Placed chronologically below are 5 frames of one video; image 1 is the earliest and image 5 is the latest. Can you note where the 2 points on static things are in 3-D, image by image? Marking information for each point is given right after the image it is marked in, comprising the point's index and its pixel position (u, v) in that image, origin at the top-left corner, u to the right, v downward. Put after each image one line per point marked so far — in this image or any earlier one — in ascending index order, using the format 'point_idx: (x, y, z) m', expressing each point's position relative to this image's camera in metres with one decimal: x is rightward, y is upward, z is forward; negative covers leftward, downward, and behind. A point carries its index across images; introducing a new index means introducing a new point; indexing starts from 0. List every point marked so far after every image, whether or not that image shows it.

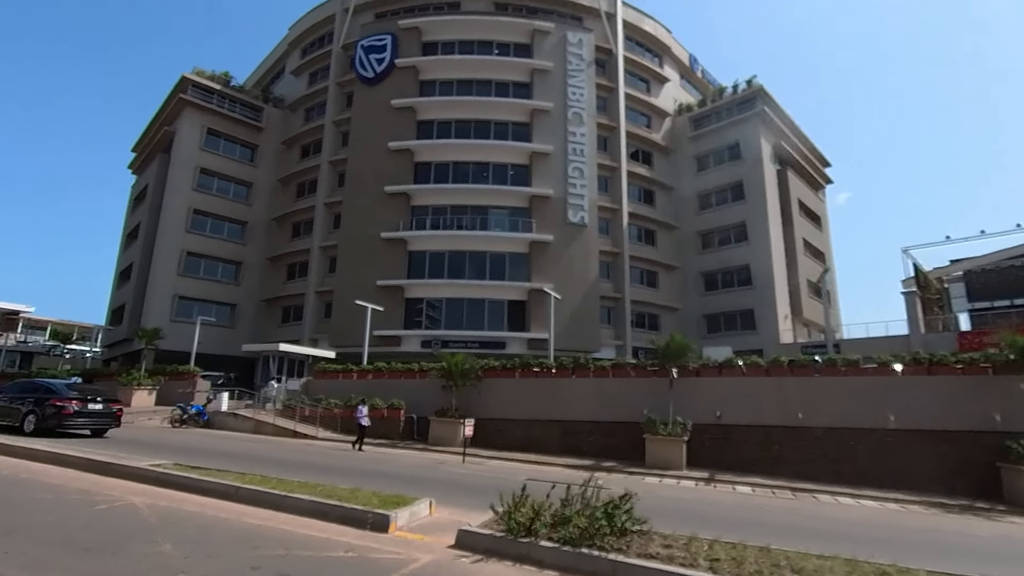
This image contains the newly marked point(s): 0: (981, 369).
0: (+12.0, -2.3, +22.5) m
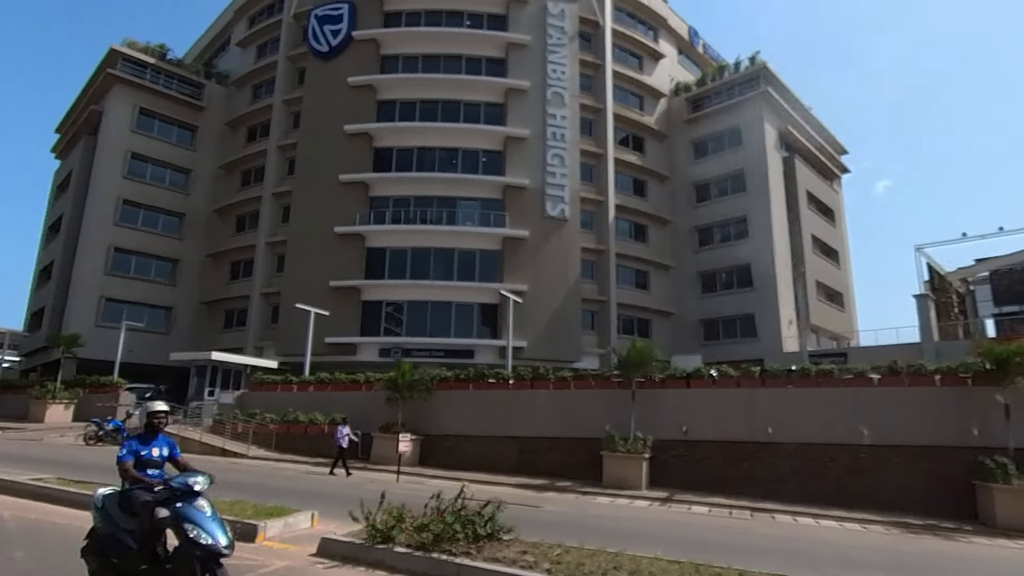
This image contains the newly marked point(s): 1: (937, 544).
0: (+10.6, -2.1, +19.3) m
1: (+7.9, -4.8, +15.6) m
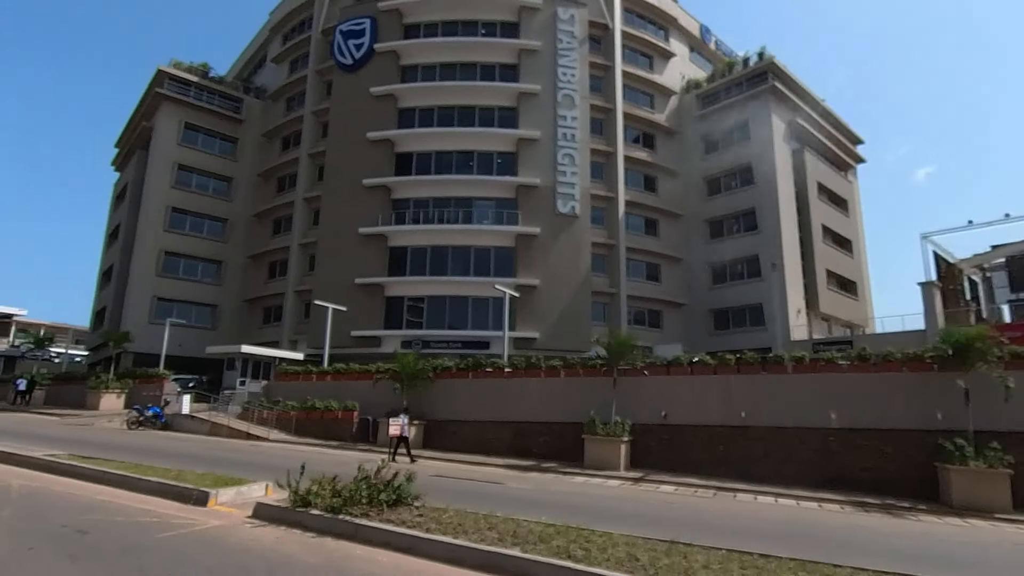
0: (+10.1, -1.9, +20.2) m
1: (+7.1, -4.7, +16.7) m
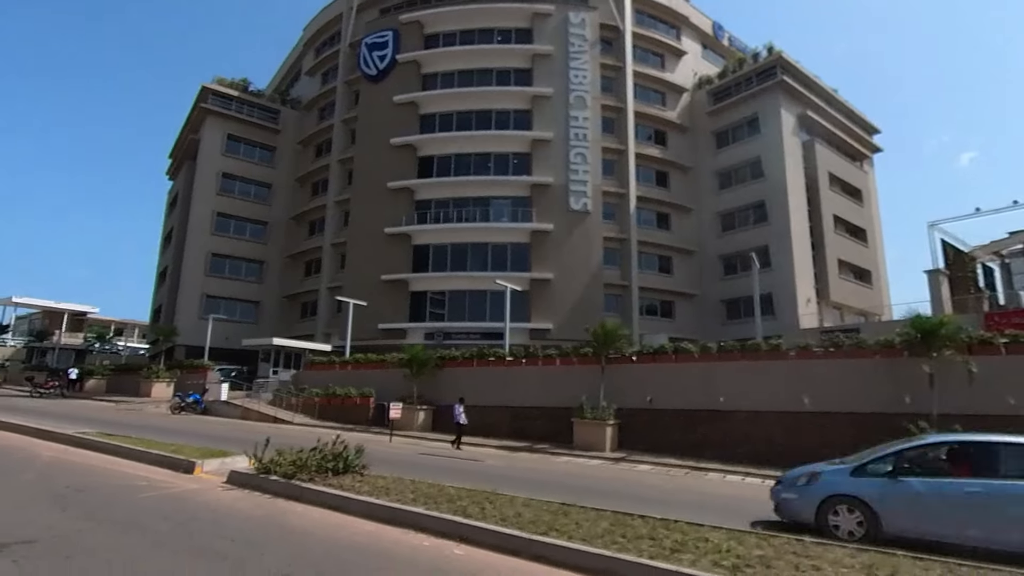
0: (+9.7, -1.6, +21.1) m
1: (+6.4, -4.5, +17.9) m
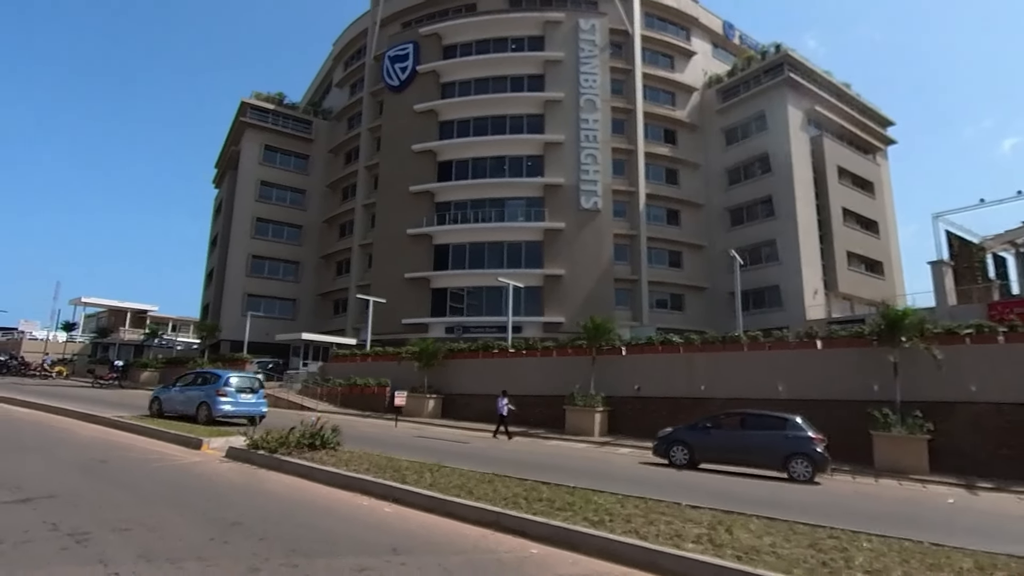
0: (+9.3, -1.4, +22.1) m
1: (+5.8, -4.4, +19.3) m
